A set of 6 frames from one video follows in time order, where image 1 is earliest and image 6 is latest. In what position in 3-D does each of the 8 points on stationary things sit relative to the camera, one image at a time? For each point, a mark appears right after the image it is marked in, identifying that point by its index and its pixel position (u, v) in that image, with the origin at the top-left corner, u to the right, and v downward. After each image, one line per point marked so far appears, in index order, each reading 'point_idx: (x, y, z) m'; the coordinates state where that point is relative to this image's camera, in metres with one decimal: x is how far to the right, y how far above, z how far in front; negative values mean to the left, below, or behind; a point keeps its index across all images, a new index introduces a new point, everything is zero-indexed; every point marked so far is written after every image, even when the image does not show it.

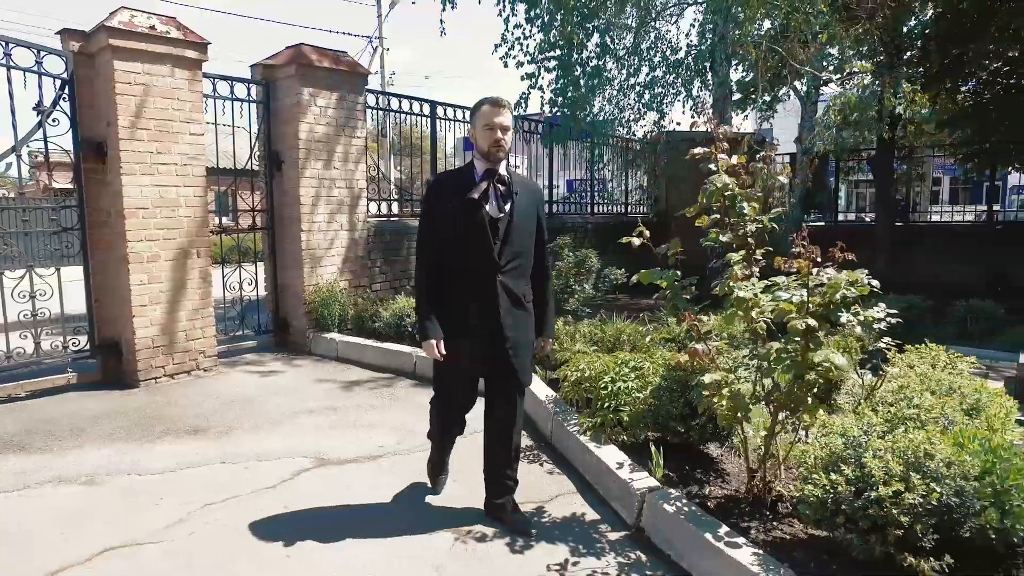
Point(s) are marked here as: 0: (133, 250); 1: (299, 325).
0: (-3.2, +0.3, +5.2) m
1: (-2.3, -0.4, +6.6) m
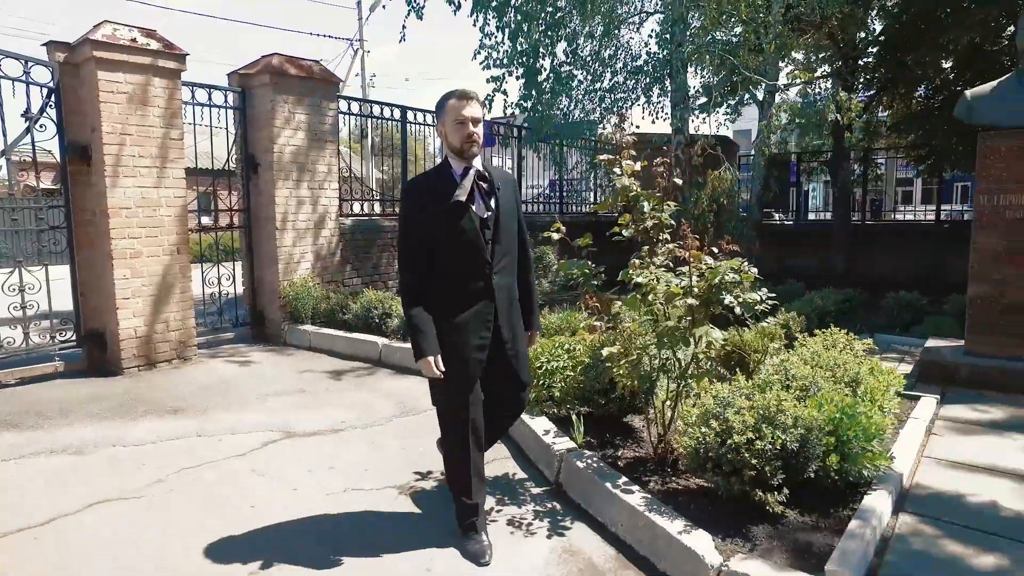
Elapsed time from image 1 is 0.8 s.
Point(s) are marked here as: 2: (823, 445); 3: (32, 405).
0: (-3.6, +0.4, +5.6) m
1: (-2.7, -0.3, +7.0) m
2: (+1.4, -0.7, +2.8) m
3: (-3.7, -0.9, +4.8) m
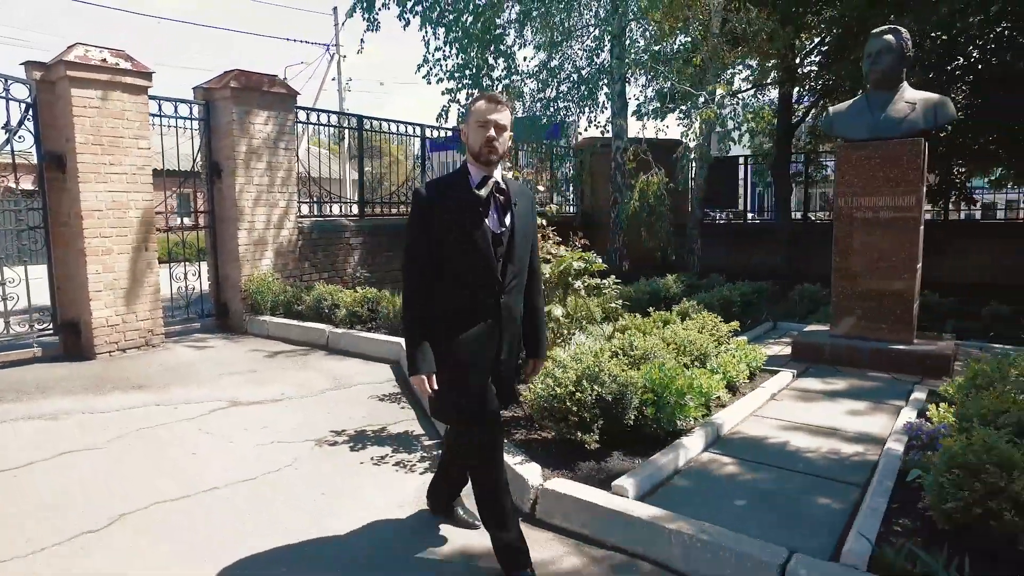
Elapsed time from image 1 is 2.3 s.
0: (-4.3, +0.4, +6.3) m
1: (-3.5, -0.3, +7.7) m
2: (+0.7, -0.6, +3.5) m
3: (-4.4, -0.8, +5.4) m
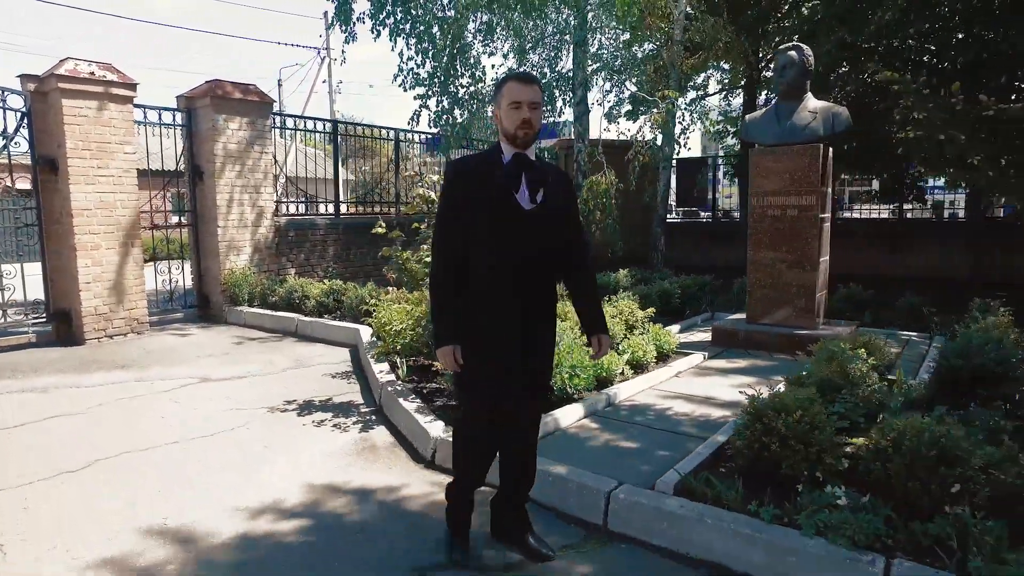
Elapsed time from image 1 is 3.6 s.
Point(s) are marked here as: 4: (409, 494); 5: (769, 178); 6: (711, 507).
0: (-4.9, +0.5, +7.0) m
1: (-4.0, -0.2, +8.4) m
2: (+0.2, -0.5, +4.2) m
3: (-5.0, -0.8, +6.1) m
4: (-0.6, -1.1, +3.3) m
5: (+2.6, +1.1, +6.3) m
6: (+0.9, -1.0, +2.8) m
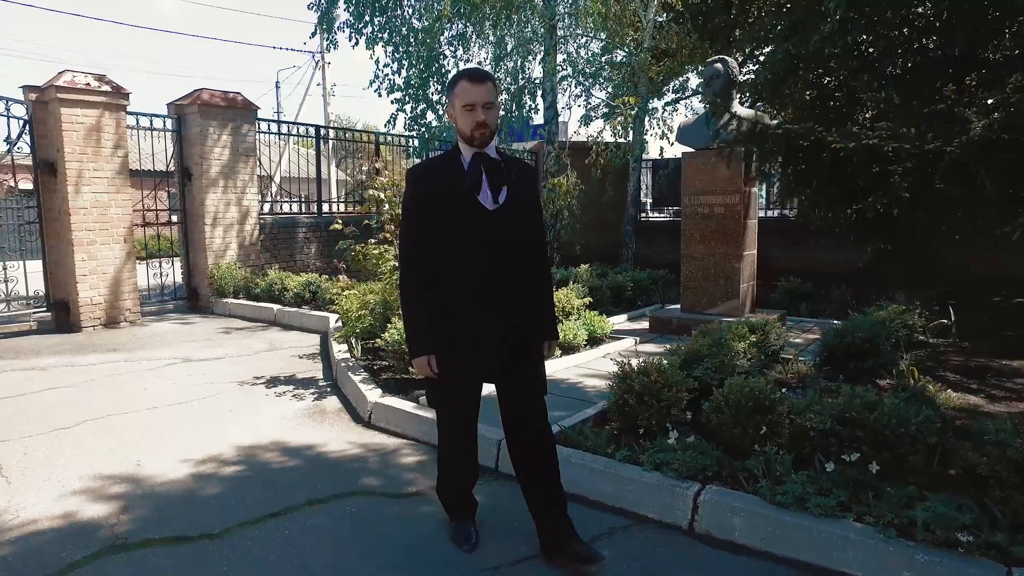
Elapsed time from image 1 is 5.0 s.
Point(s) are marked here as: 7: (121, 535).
0: (-5.4, +0.6, +7.6) m
1: (-4.5, -0.1, +9.0) m
2: (-0.4, -0.5, +4.8) m
3: (-5.5, -0.7, +6.8) m
4: (-1.1, -1.0, +4.0) m
5: (+2.1, +1.2, +6.9) m
6: (+0.4, -0.9, +3.4) m
7: (-1.8, -1.1, +2.8) m
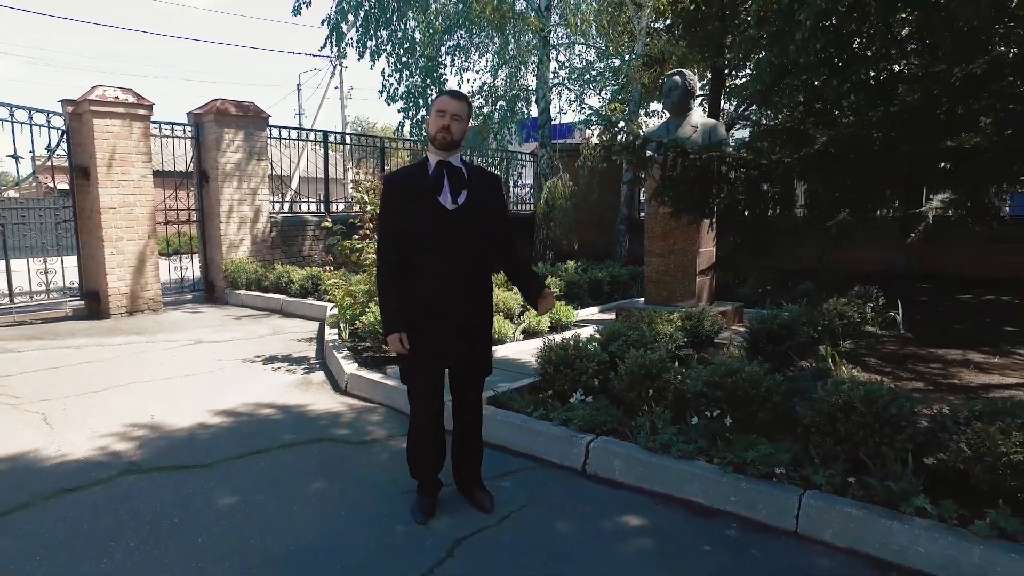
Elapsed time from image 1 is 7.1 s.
0: (-5.7, +0.8, +8.6) m
1: (-4.7, +0.1, +9.9) m
2: (-0.7, -0.4, +5.6) m
3: (-5.8, -0.5, +7.7) m
4: (-1.5, -0.9, +4.8) m
5: (+1.8, +1.3, +7.6) m
6: (0.0, -0.8, +4.1) m
7: (-2.2, -1.0, +3.6) m
